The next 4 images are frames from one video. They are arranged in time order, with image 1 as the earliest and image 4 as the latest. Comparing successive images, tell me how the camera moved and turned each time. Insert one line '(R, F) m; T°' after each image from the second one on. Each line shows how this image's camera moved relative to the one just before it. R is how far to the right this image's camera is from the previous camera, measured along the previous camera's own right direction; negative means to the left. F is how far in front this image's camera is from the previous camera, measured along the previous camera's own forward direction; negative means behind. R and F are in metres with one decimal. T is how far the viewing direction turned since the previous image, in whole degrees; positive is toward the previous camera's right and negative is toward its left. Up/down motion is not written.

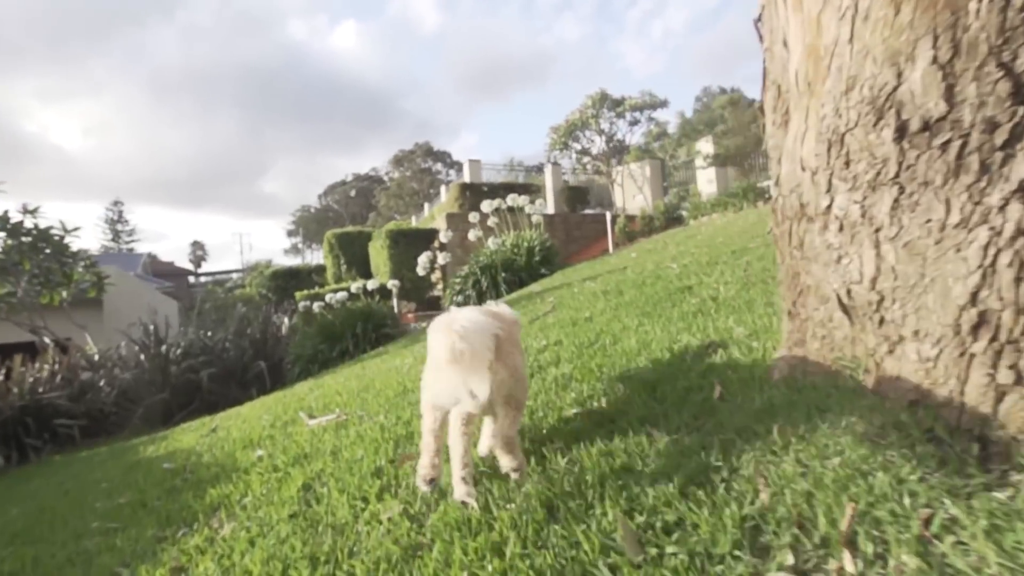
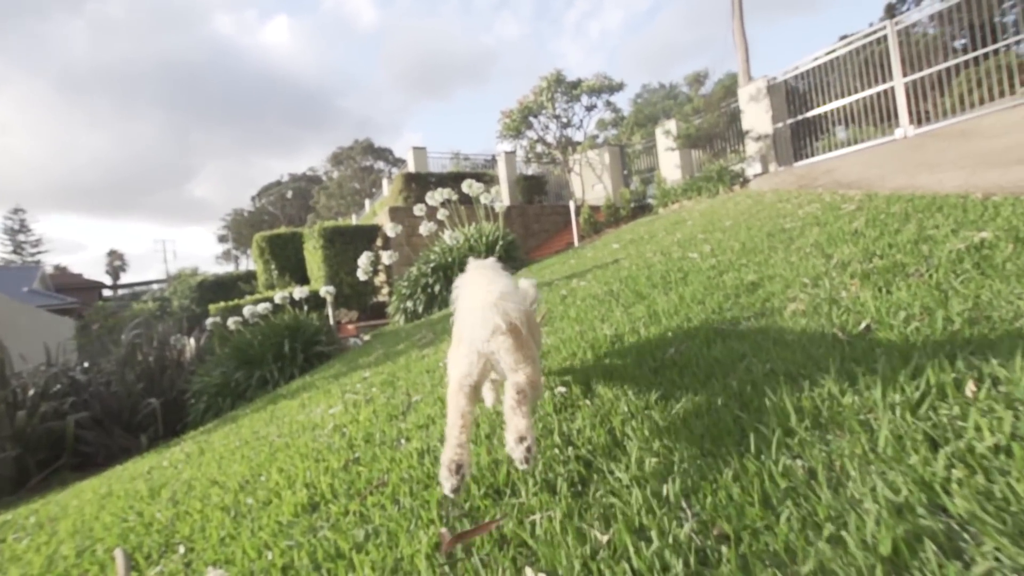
(-0.2, +2.0) m; +6°
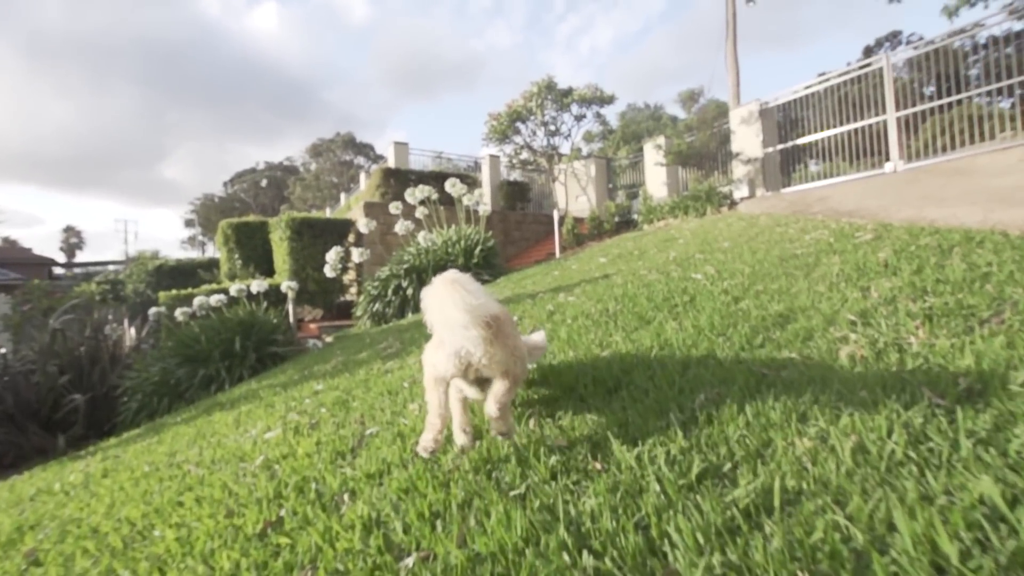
(-0.1, +0.7) m; +3°
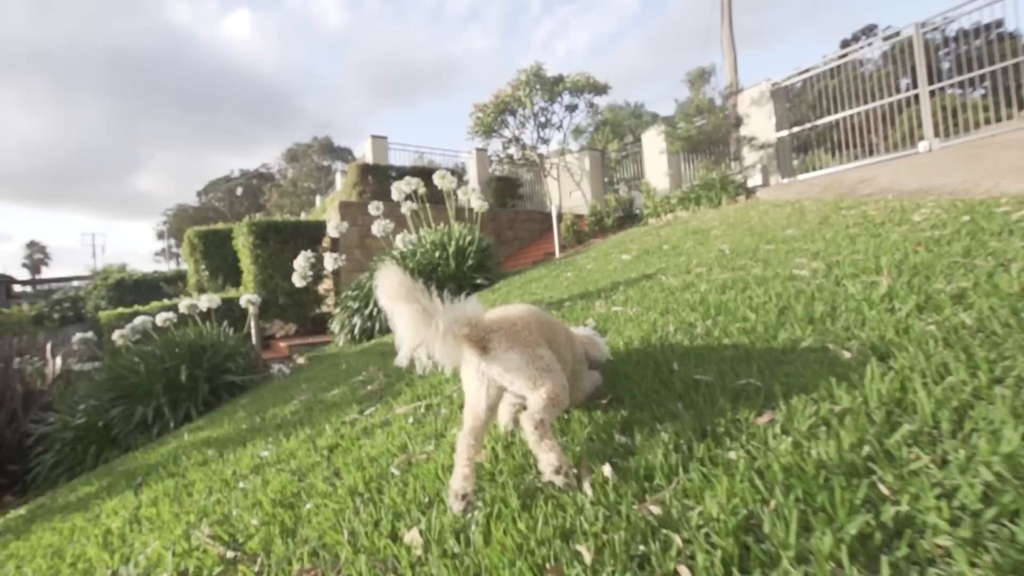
(-0.3, +1.6) m; +2°
